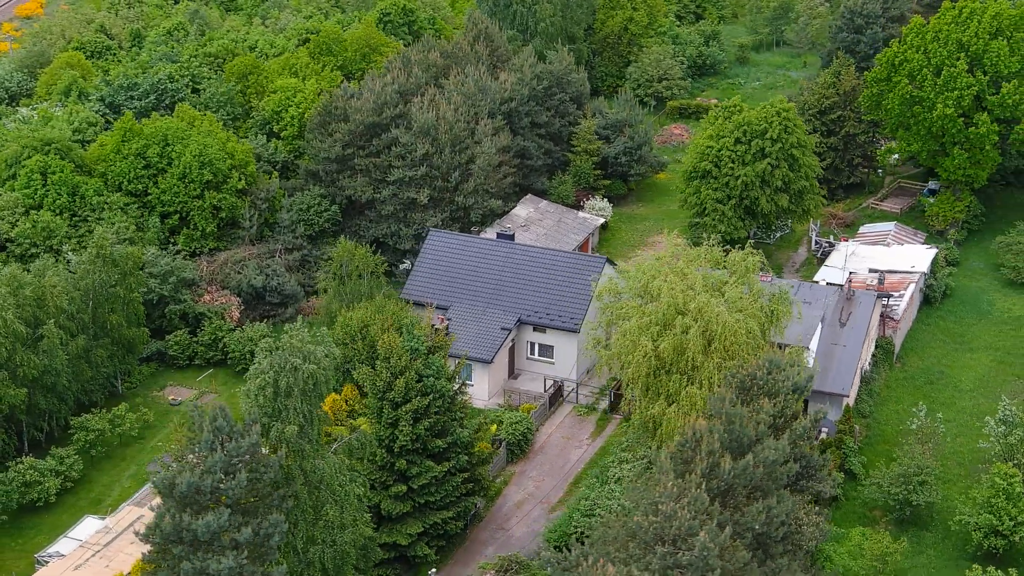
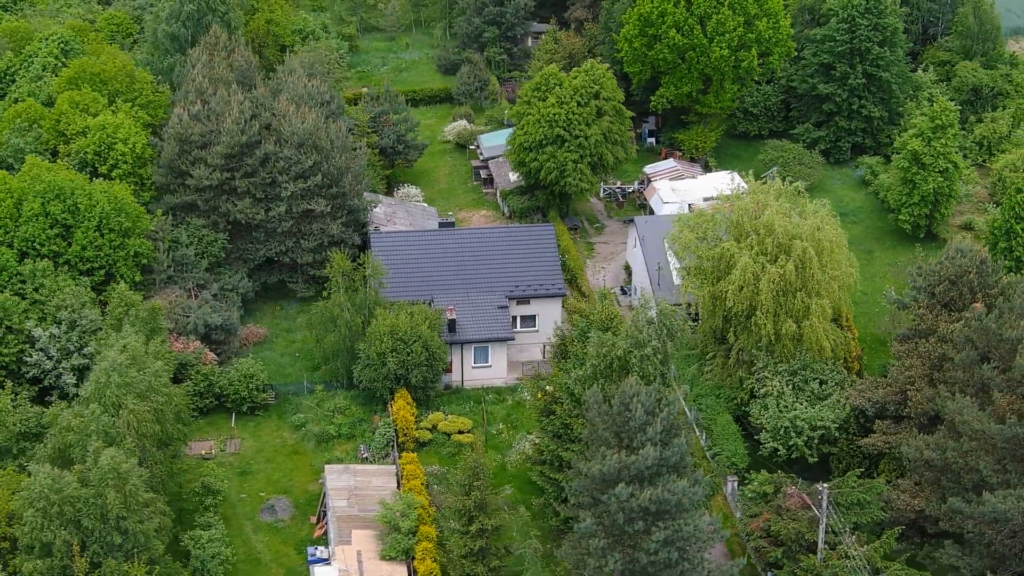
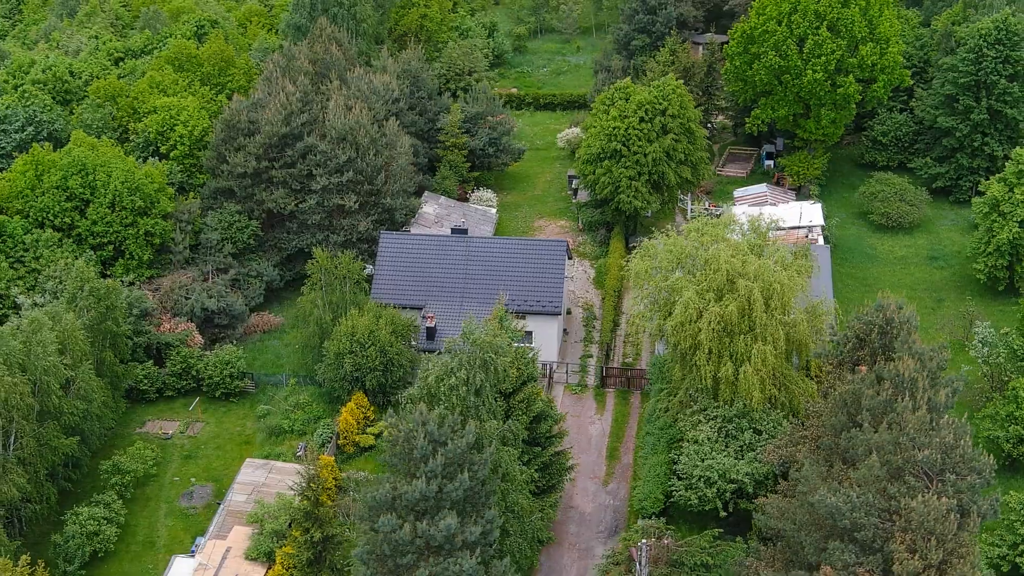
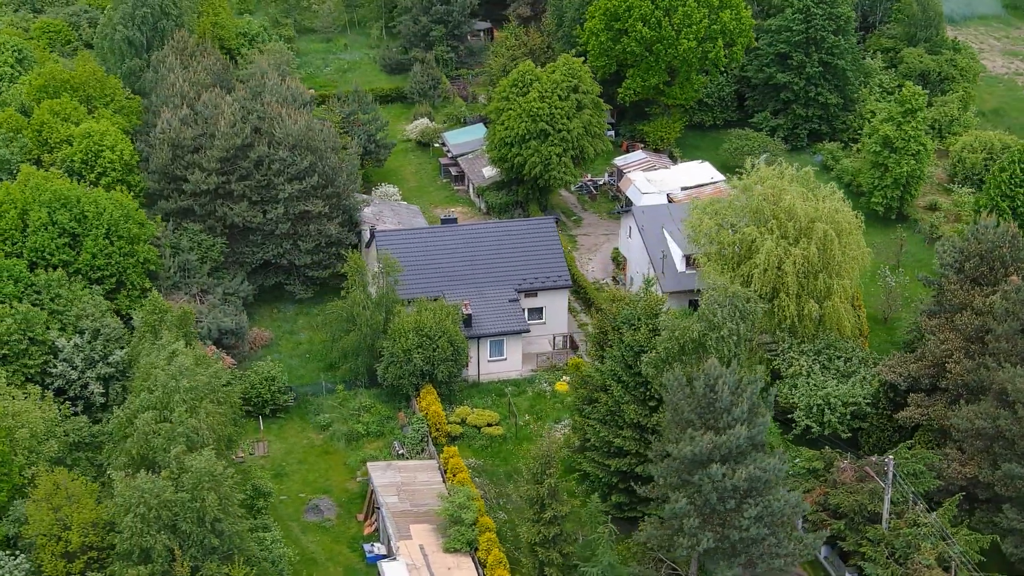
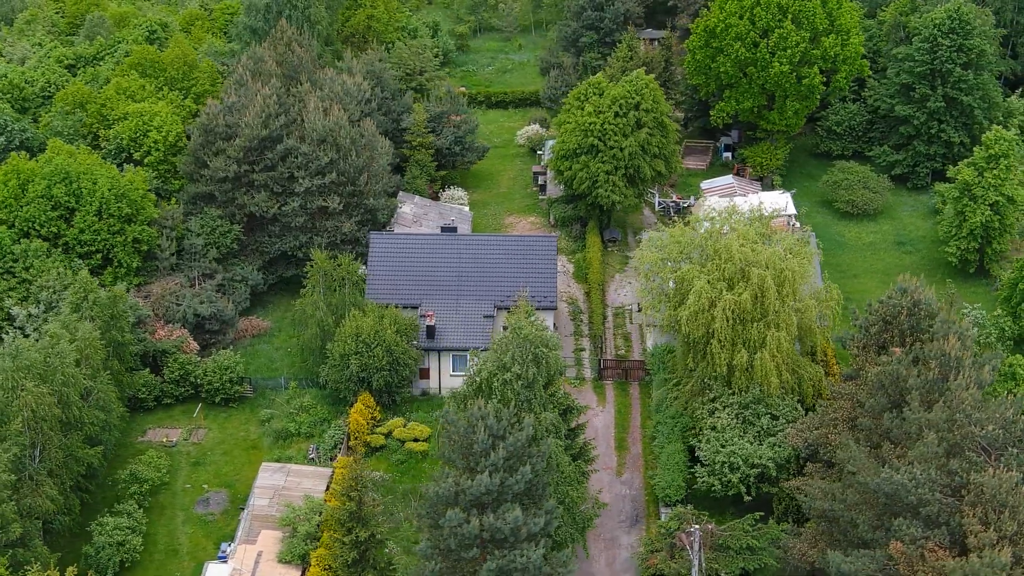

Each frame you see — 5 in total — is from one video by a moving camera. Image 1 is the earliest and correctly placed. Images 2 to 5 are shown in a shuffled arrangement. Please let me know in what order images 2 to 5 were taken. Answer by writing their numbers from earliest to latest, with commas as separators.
3, 5, 2, 4
